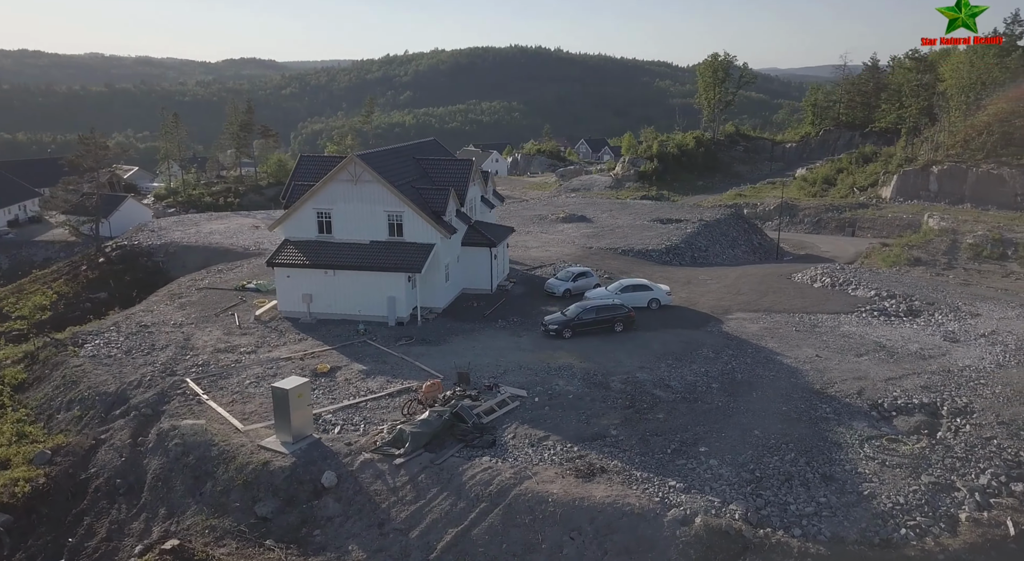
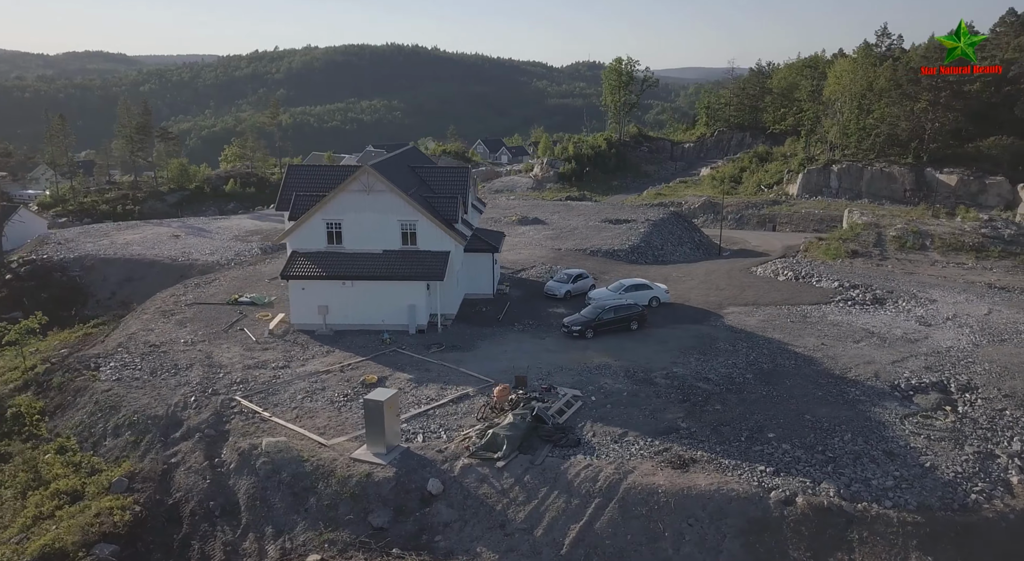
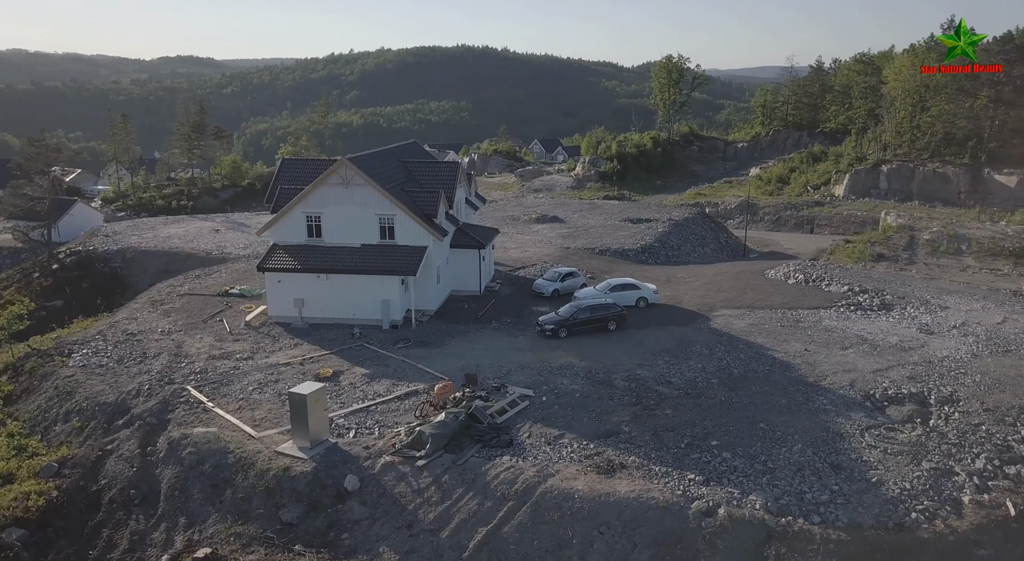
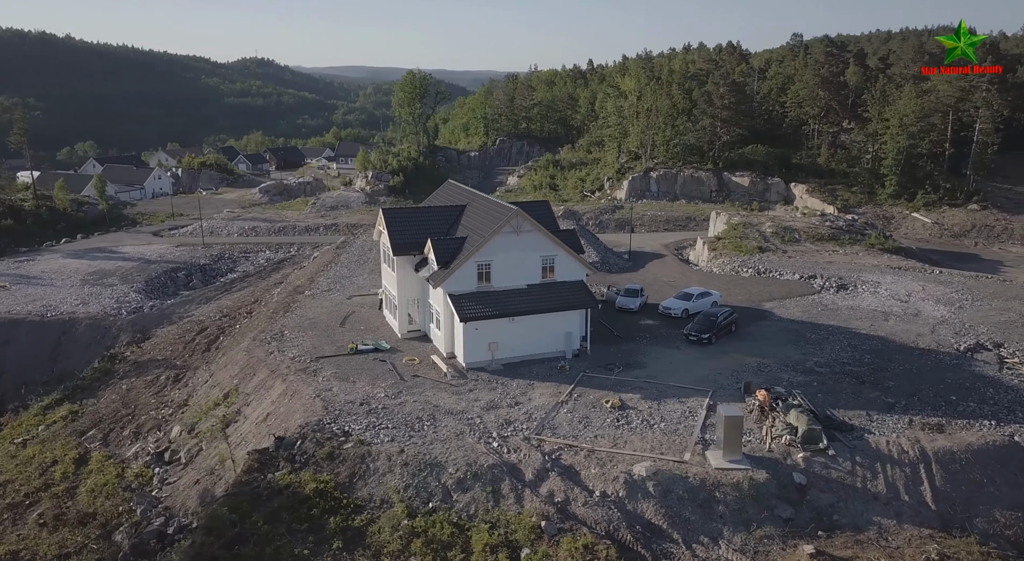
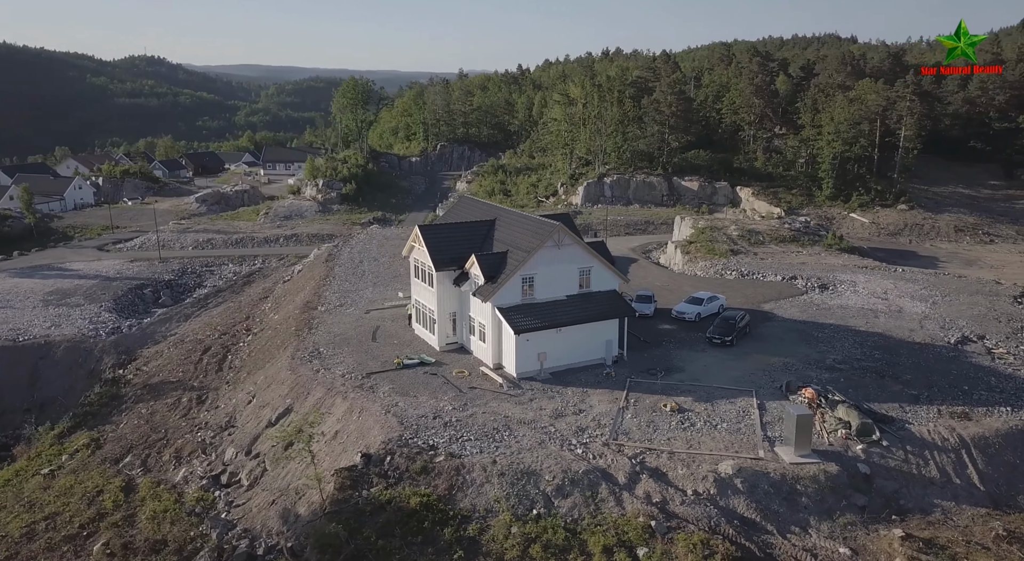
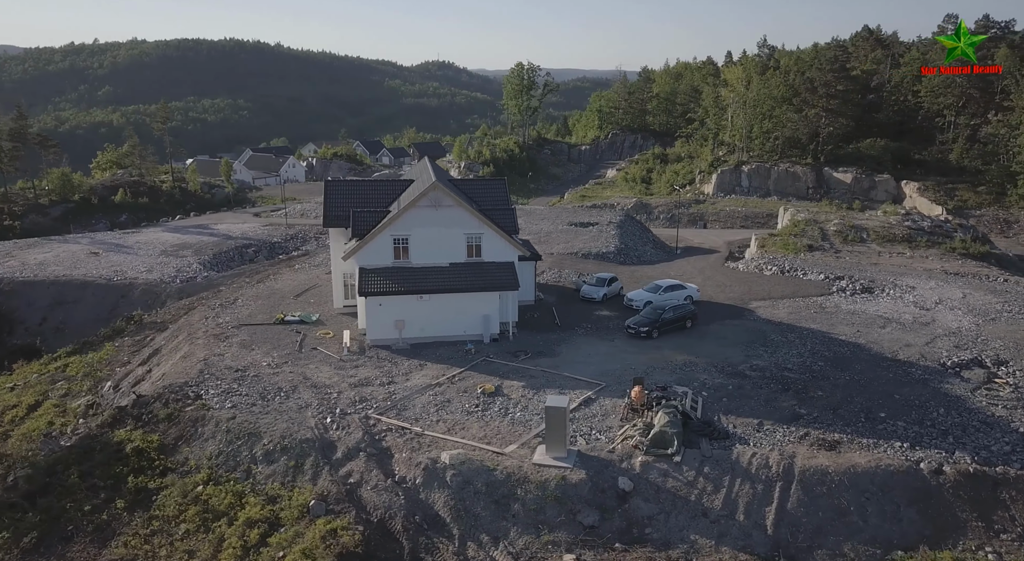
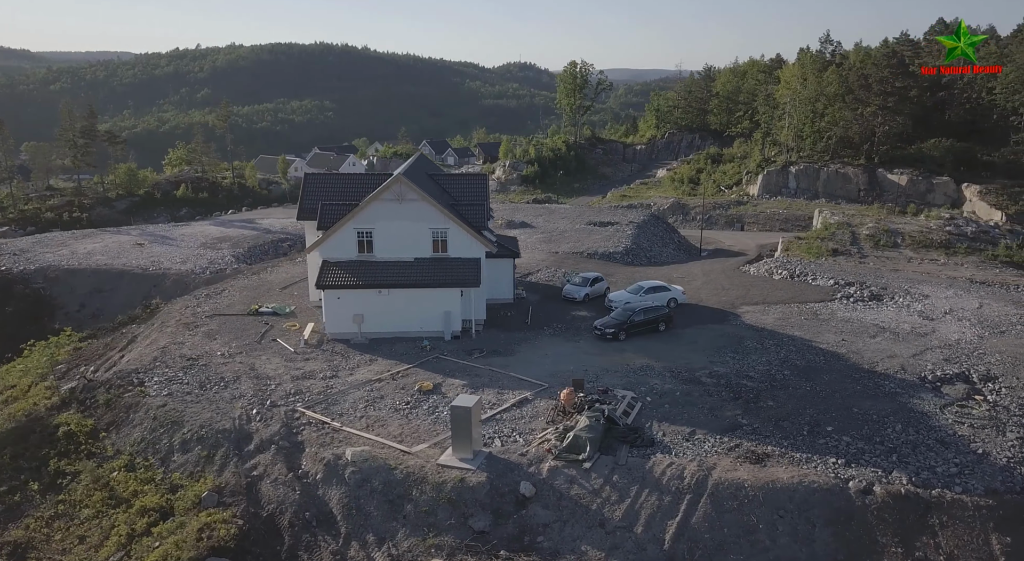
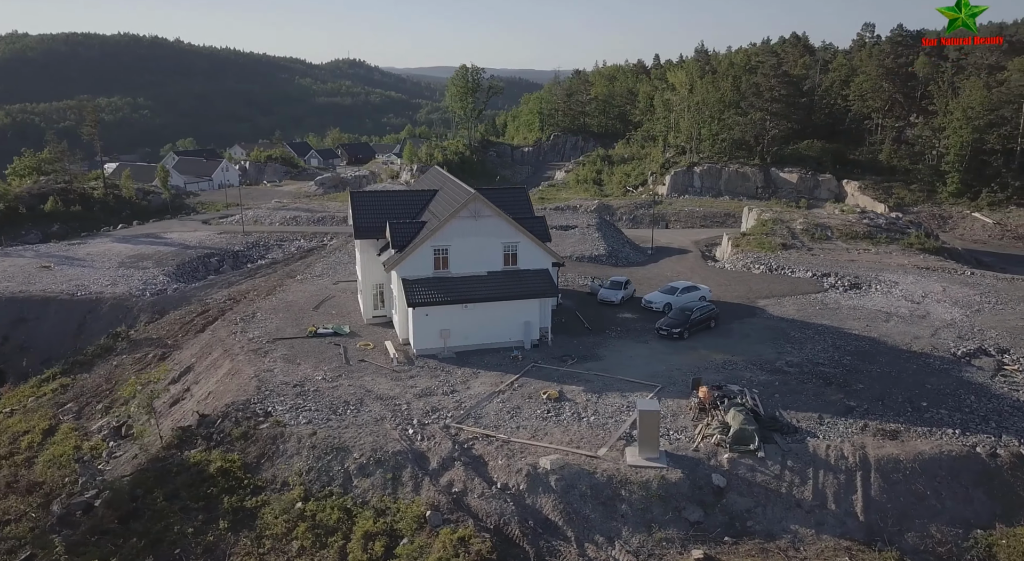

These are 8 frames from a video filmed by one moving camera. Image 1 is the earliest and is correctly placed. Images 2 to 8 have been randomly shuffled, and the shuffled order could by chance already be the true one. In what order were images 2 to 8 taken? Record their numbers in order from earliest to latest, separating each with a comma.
3, 2, 7, 6, 8, 4, 5
